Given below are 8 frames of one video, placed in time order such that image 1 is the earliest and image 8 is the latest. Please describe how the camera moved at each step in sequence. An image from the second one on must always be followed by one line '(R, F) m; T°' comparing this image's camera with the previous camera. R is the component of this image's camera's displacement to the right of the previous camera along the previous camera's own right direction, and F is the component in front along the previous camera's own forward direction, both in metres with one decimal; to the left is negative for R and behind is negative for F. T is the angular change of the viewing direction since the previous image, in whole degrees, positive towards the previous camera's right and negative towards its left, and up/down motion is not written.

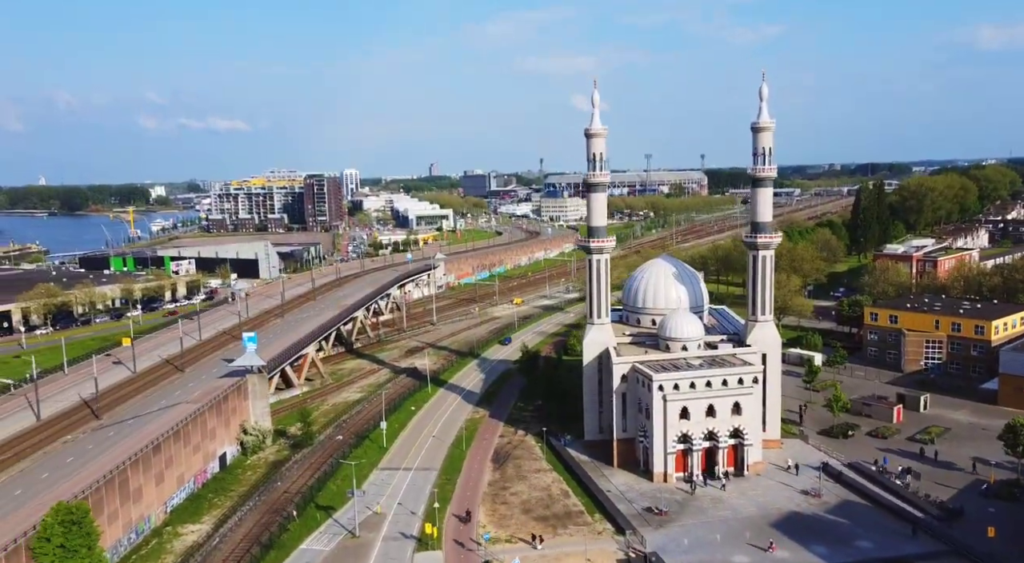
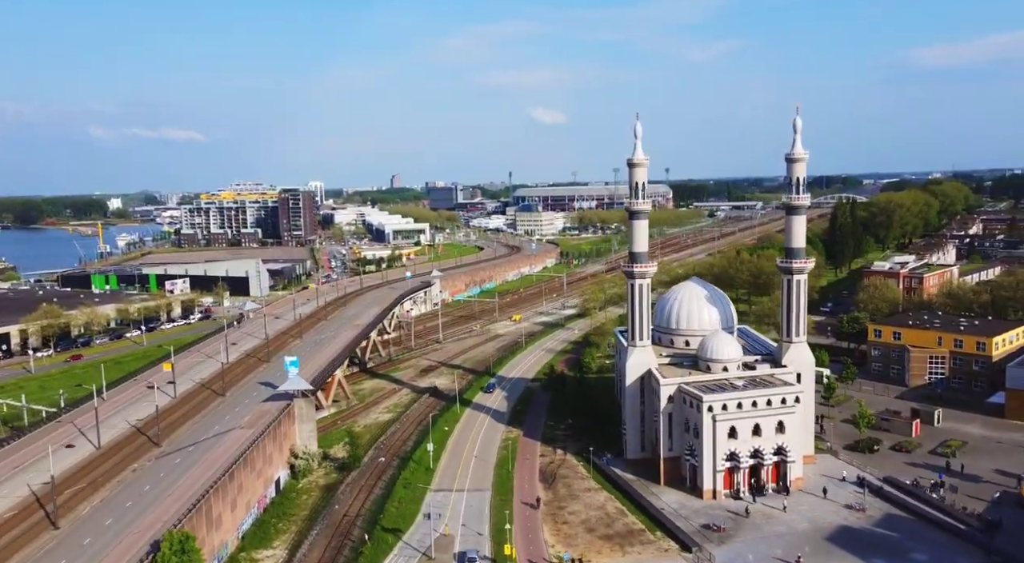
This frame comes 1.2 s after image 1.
(-5.6, -1.3) m; +3°
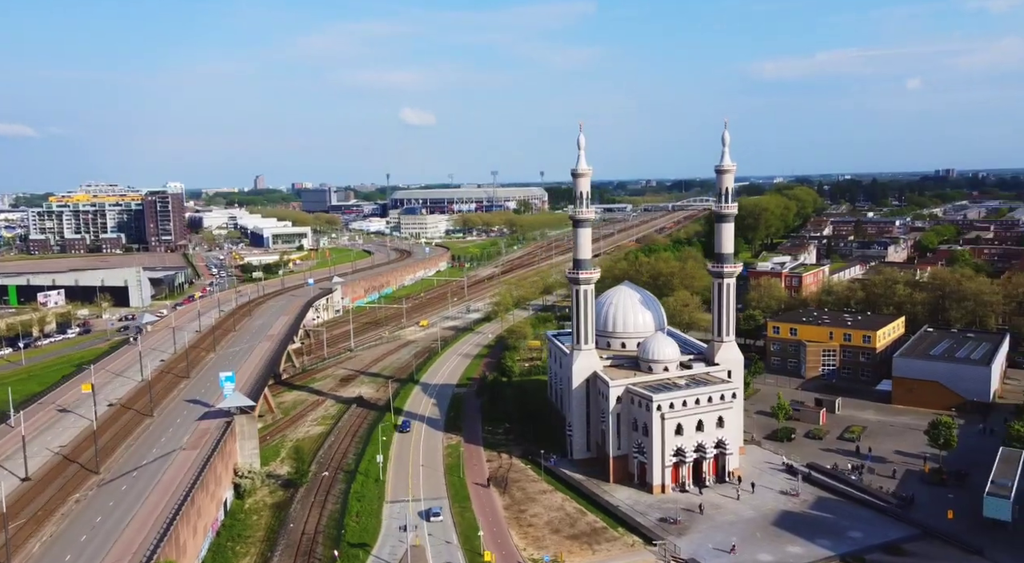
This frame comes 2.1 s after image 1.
(-5.2, -0.3) m; +10°
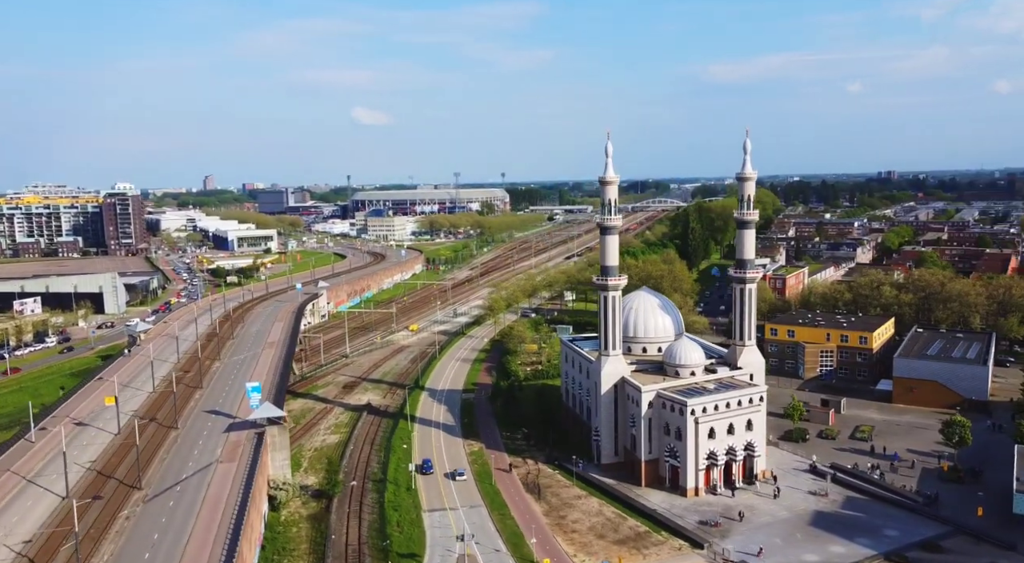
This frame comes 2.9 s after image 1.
(-5.1, -0.1) m; +4°
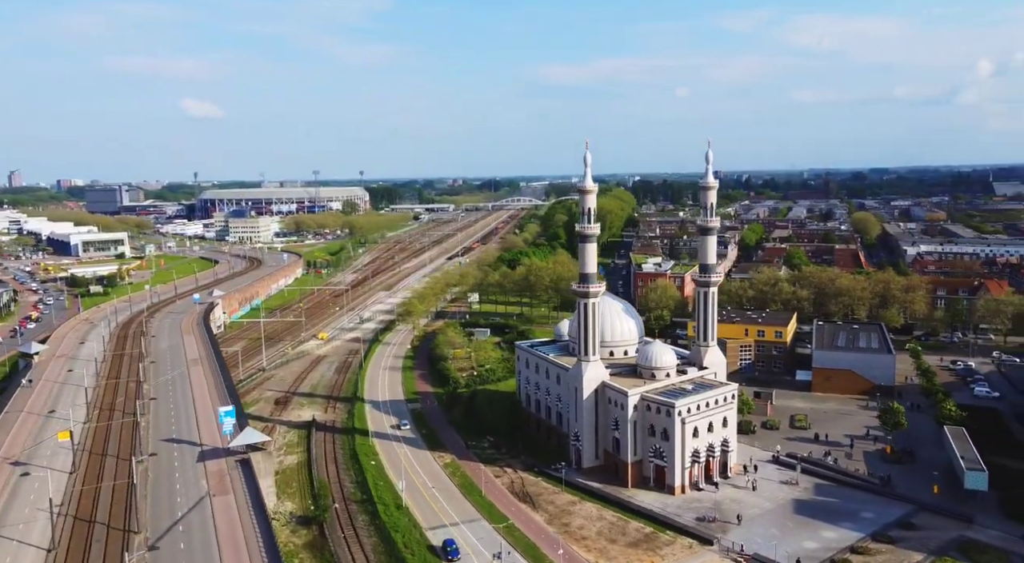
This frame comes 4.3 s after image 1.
(-9.2, +1.3) m; +12°
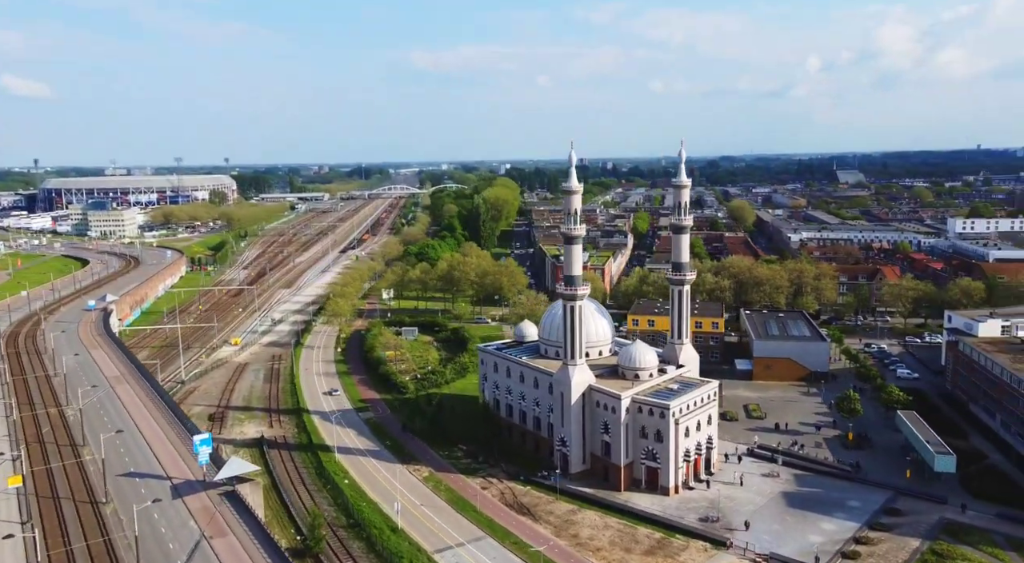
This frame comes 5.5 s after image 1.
(-7.9, +2.8) m; +10°
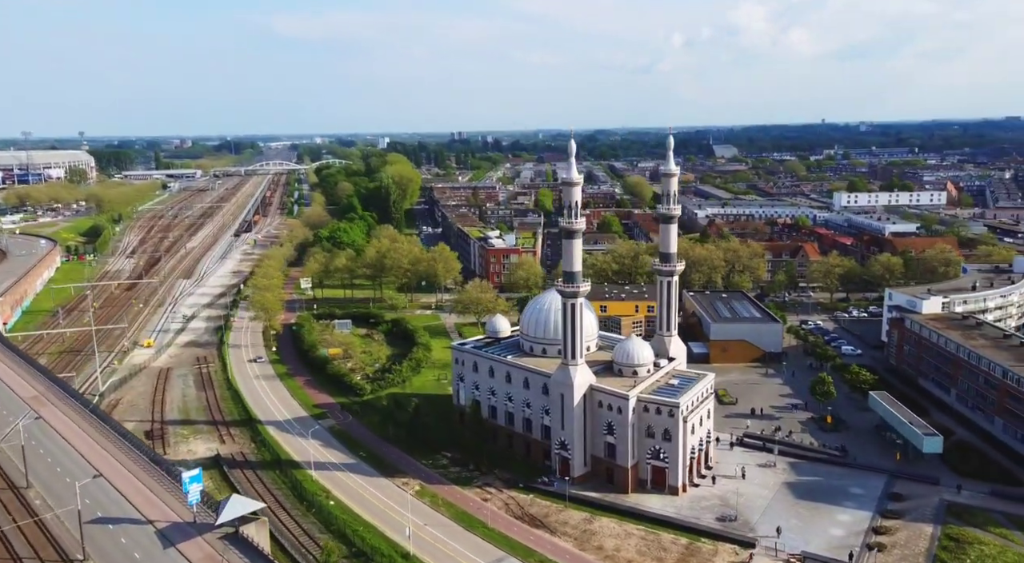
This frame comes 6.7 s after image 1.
(-7.5, +4.2) m; +9°
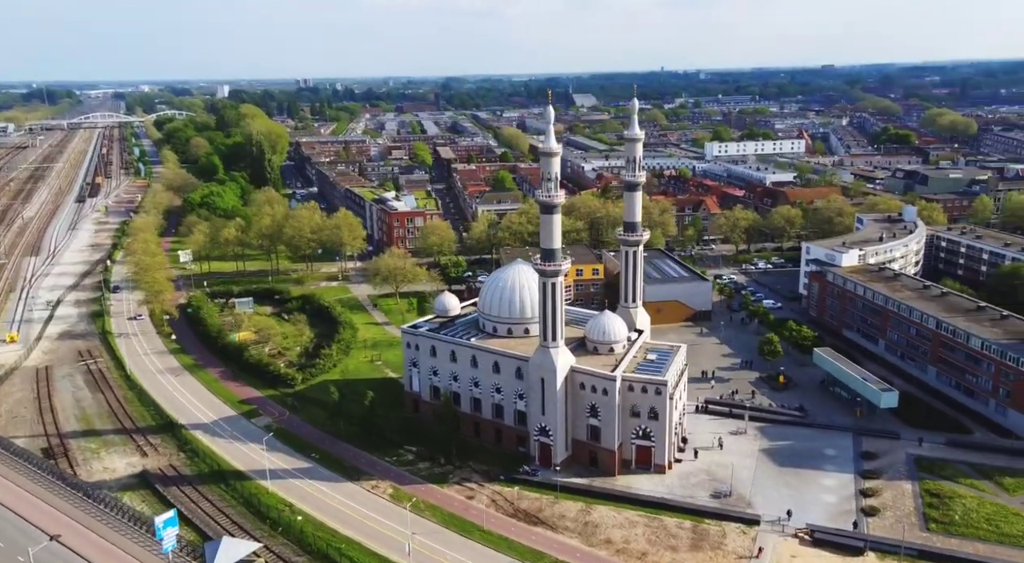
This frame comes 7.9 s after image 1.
(-6.9, +4.8) m; +11°
